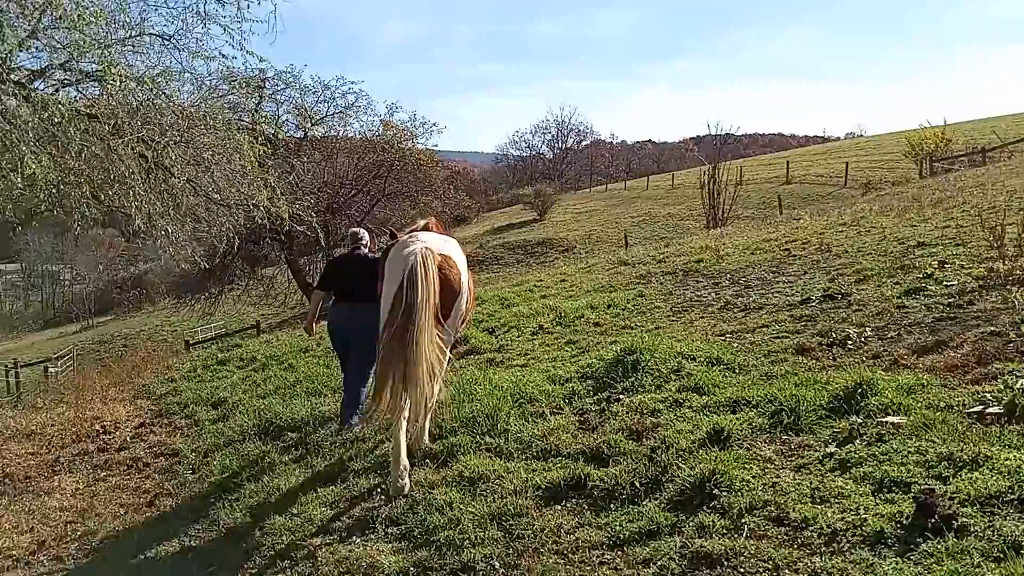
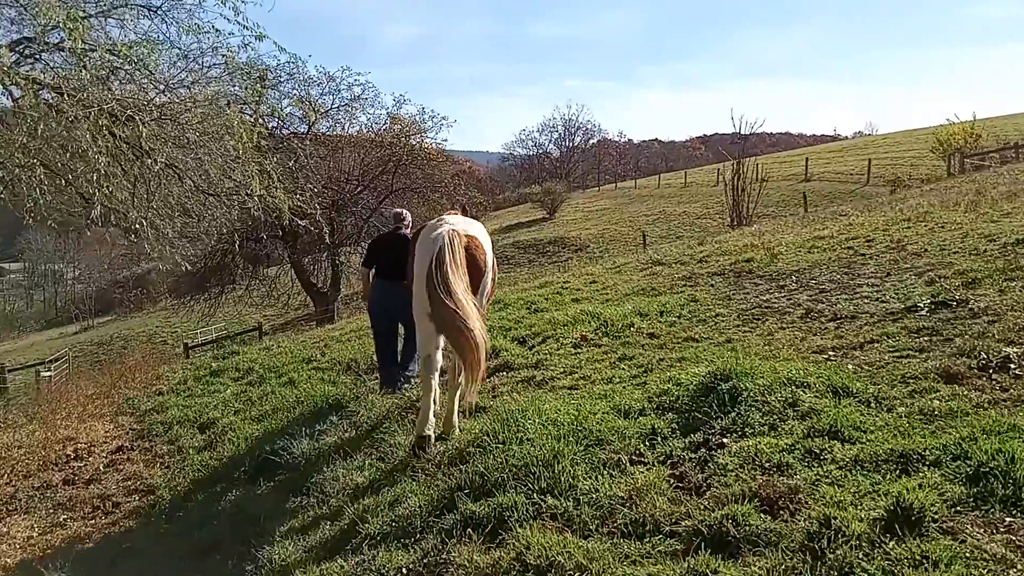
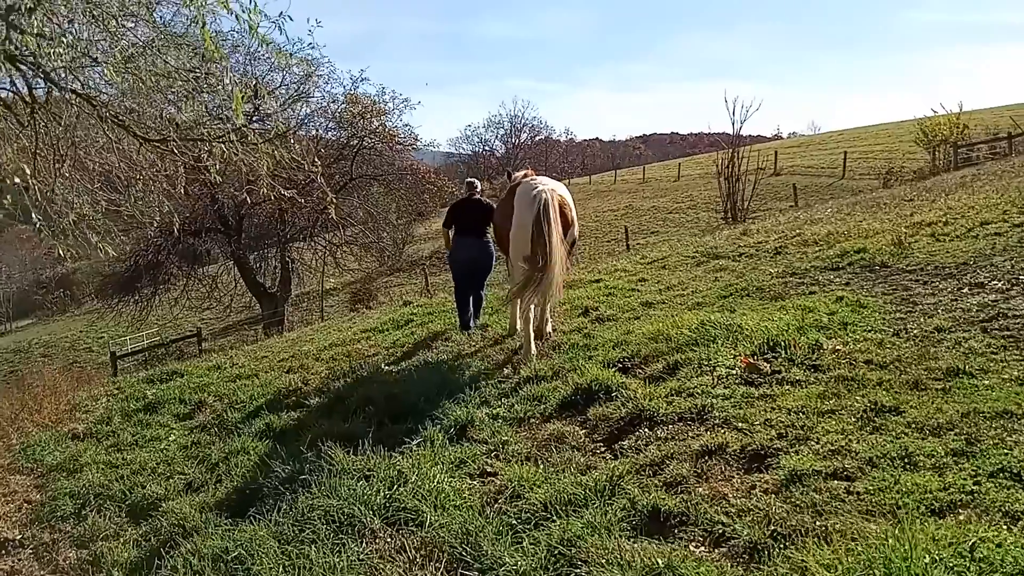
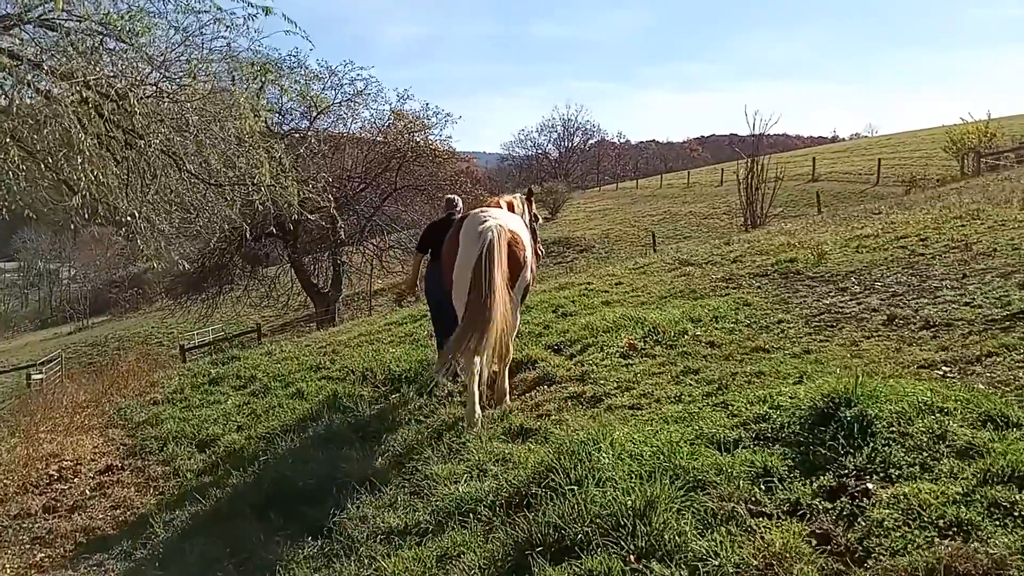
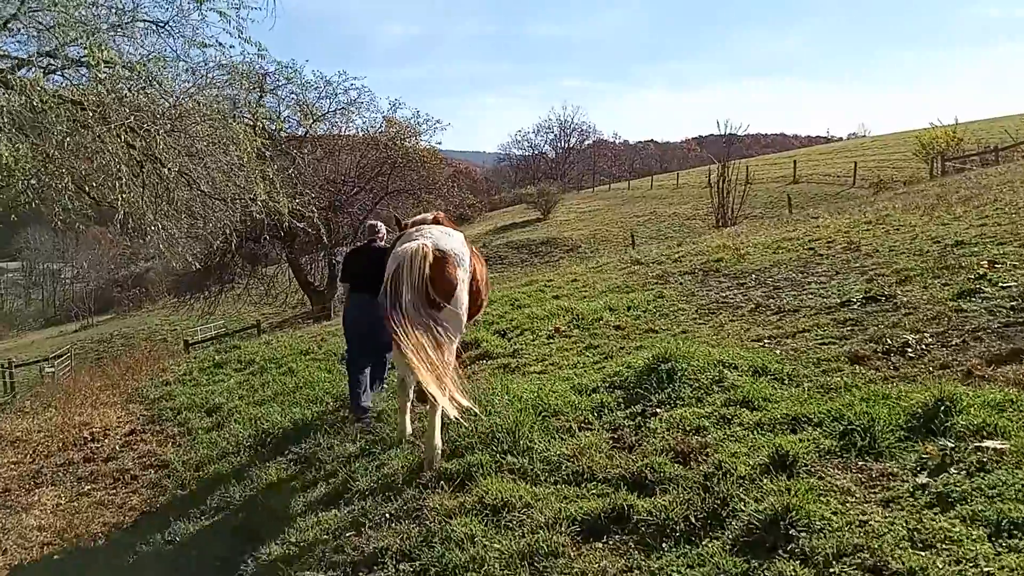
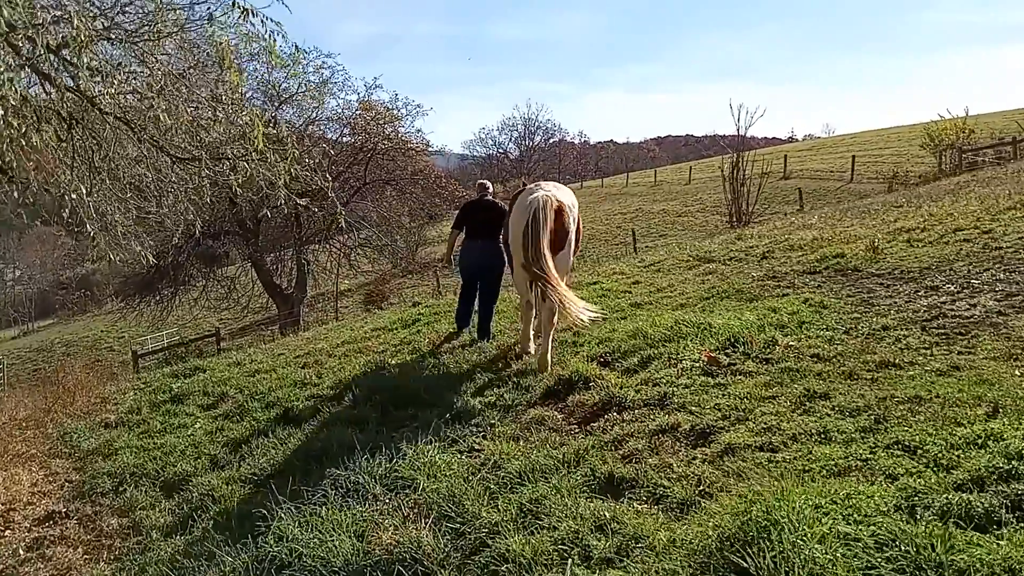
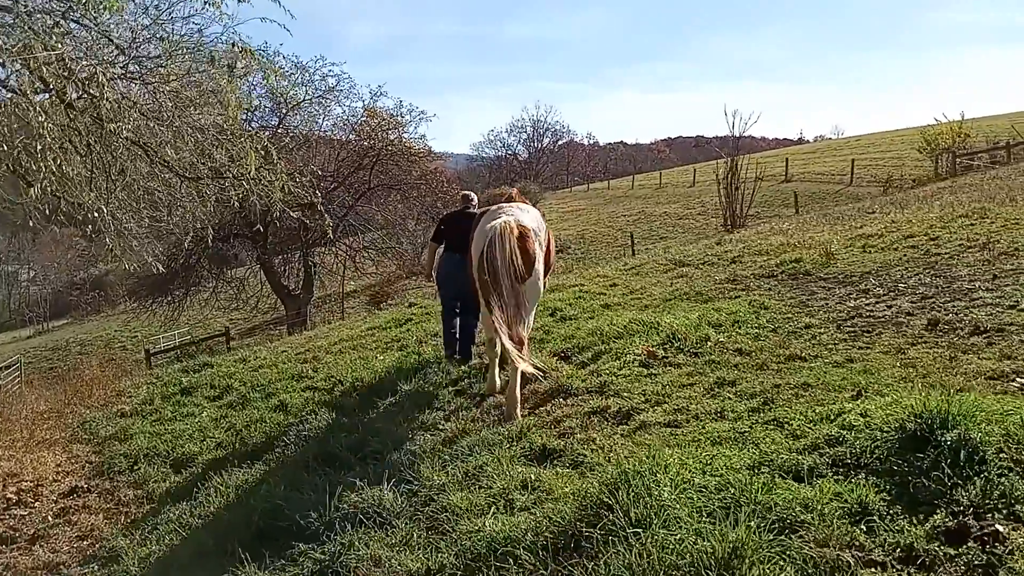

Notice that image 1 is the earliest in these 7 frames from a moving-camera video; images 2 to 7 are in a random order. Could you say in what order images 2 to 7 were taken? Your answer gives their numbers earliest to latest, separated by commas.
5, 2, 4, 7, 6, 3
